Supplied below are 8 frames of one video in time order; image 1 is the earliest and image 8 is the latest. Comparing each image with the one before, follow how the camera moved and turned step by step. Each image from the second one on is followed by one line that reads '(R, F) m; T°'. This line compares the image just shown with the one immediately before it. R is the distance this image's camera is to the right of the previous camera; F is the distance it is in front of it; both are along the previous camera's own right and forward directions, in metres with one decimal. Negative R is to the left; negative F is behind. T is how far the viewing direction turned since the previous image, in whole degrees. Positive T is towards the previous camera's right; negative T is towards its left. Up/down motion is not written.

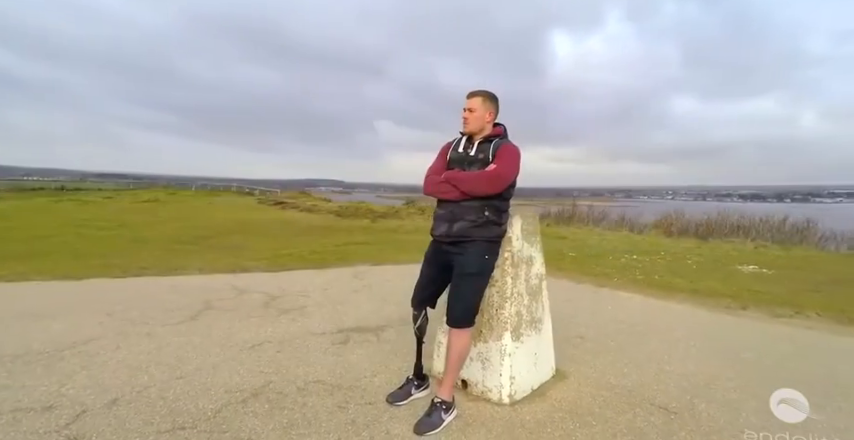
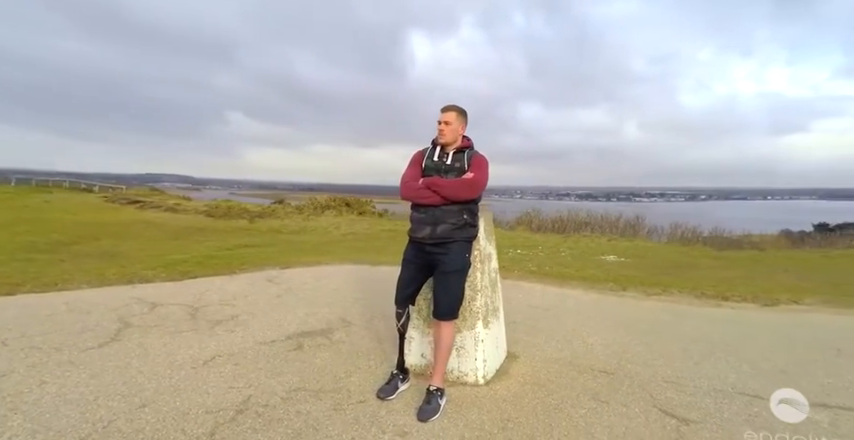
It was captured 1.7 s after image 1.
(-0.8, -0.1) m; +17°
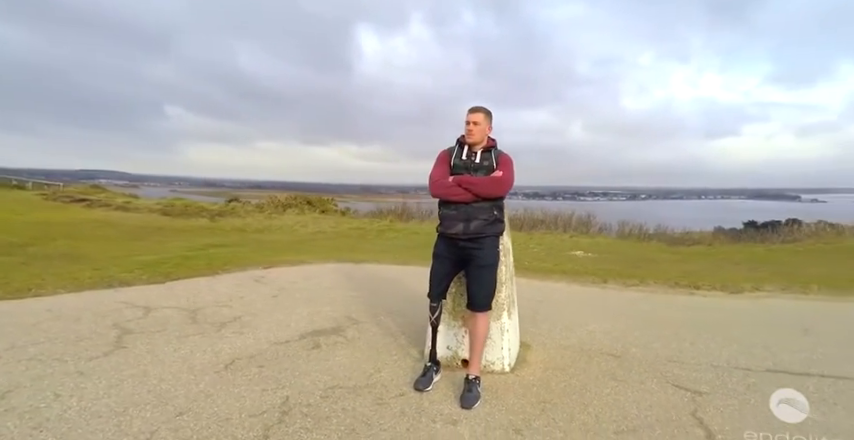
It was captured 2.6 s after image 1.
(-0.6, -0.1) m; +7°
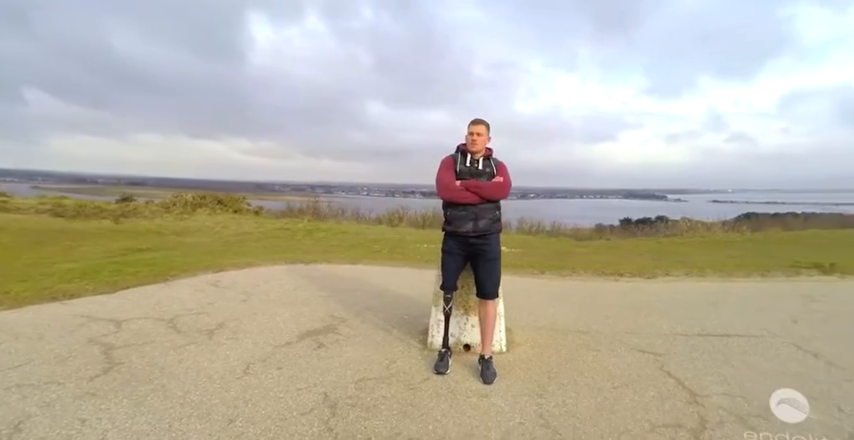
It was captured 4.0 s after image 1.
(-0.9, -0.2) m; +13°
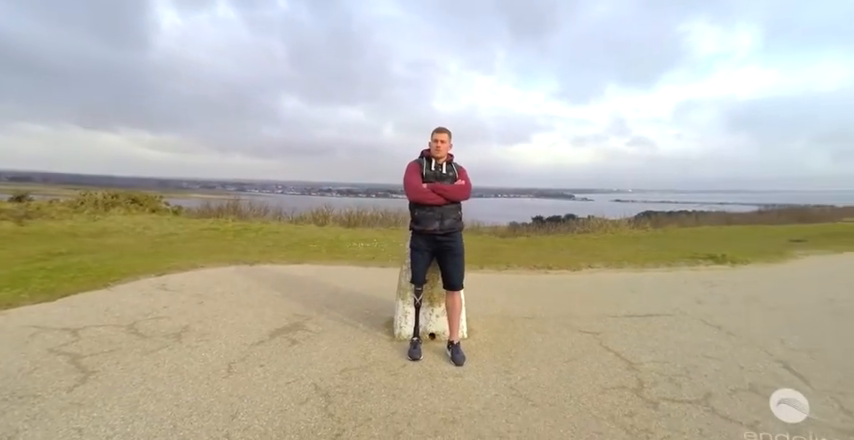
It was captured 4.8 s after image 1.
(-0.4, -0.3) m; +9°
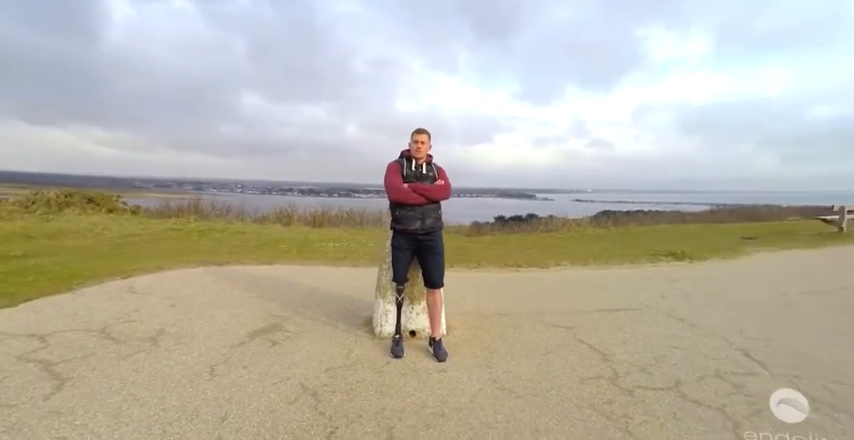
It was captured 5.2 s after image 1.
(-0.1, -0.1) m; +4°
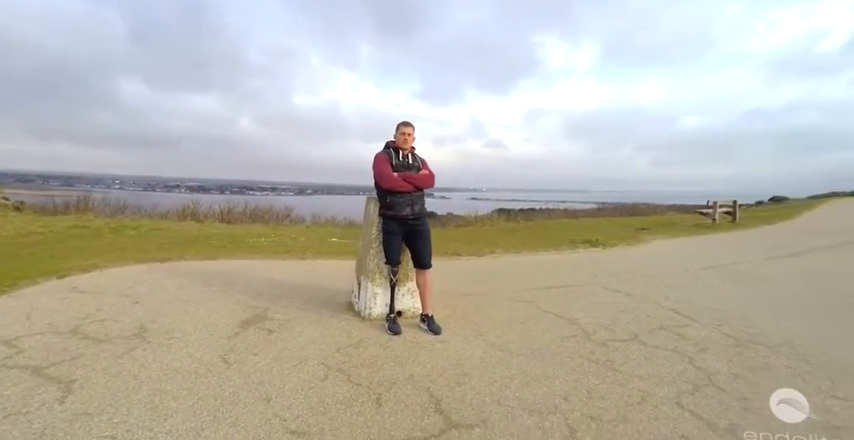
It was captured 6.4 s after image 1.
(-0.7, -0.2) m; +11°
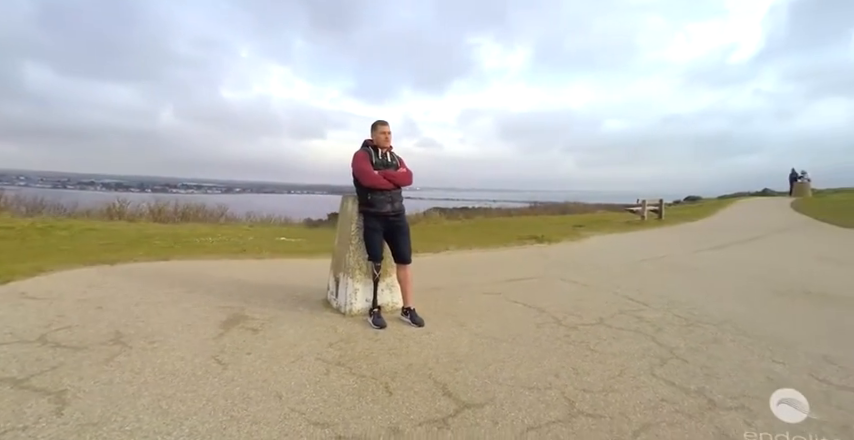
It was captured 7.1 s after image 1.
(-0.4, -0.1) m; +7°
